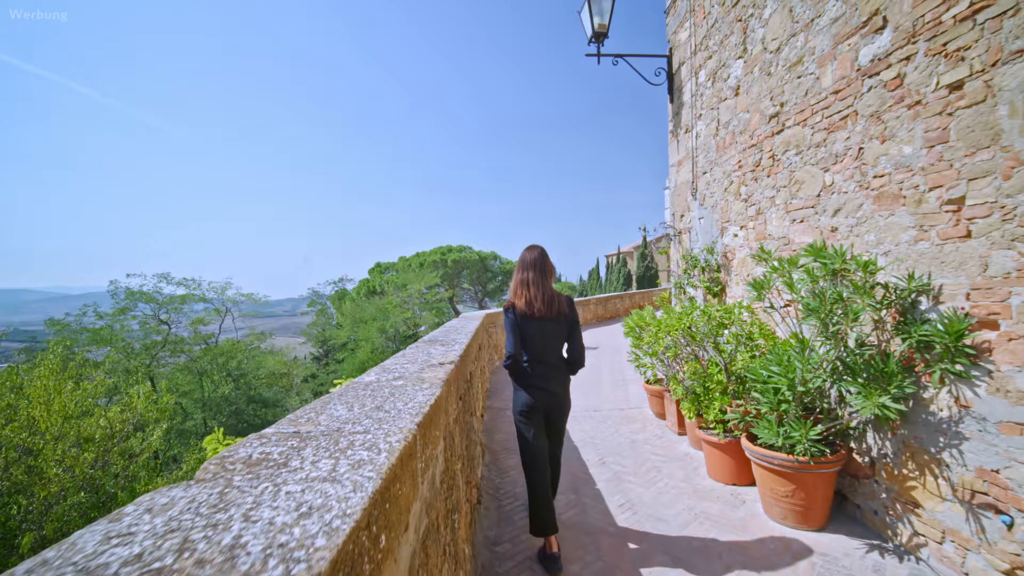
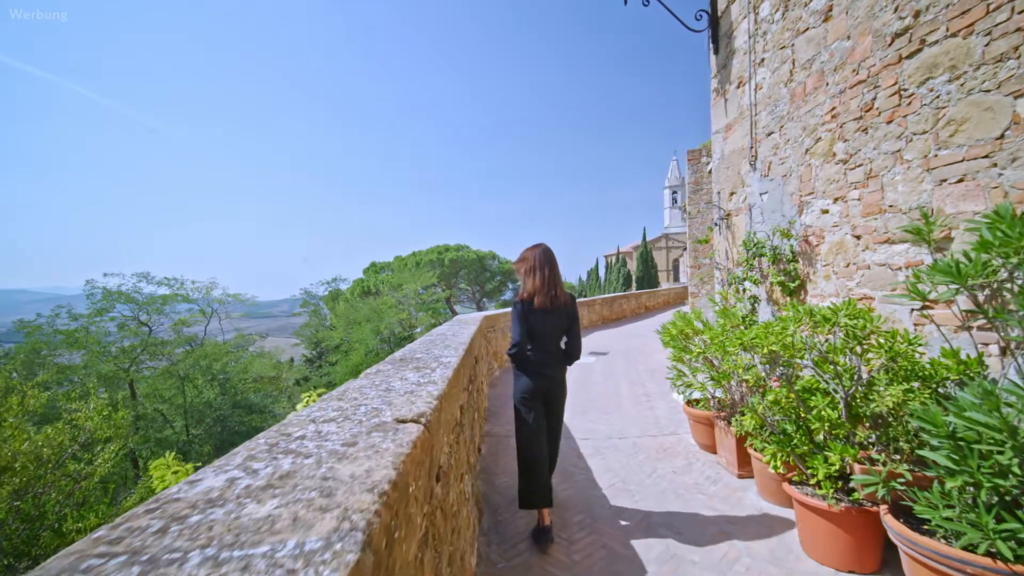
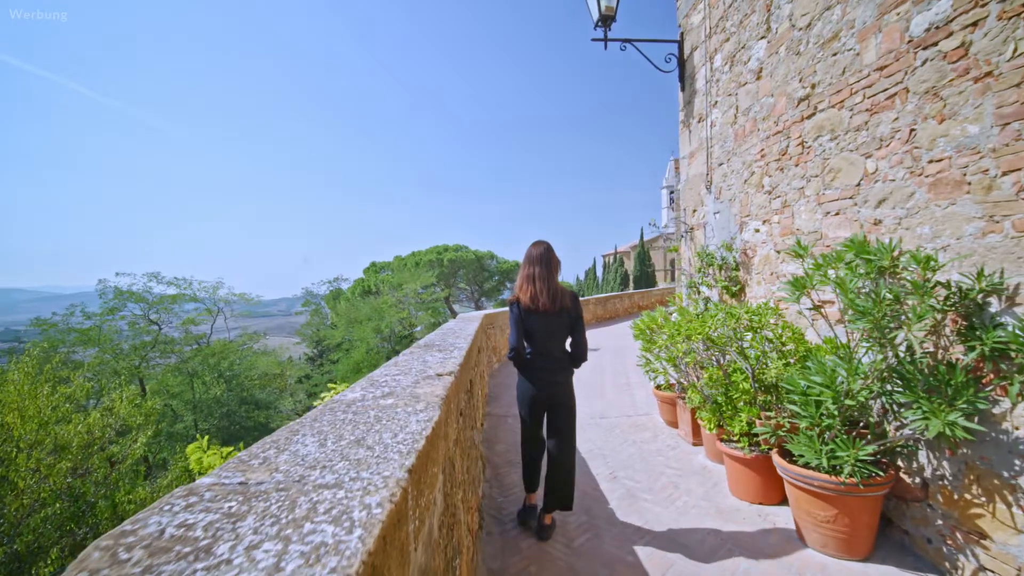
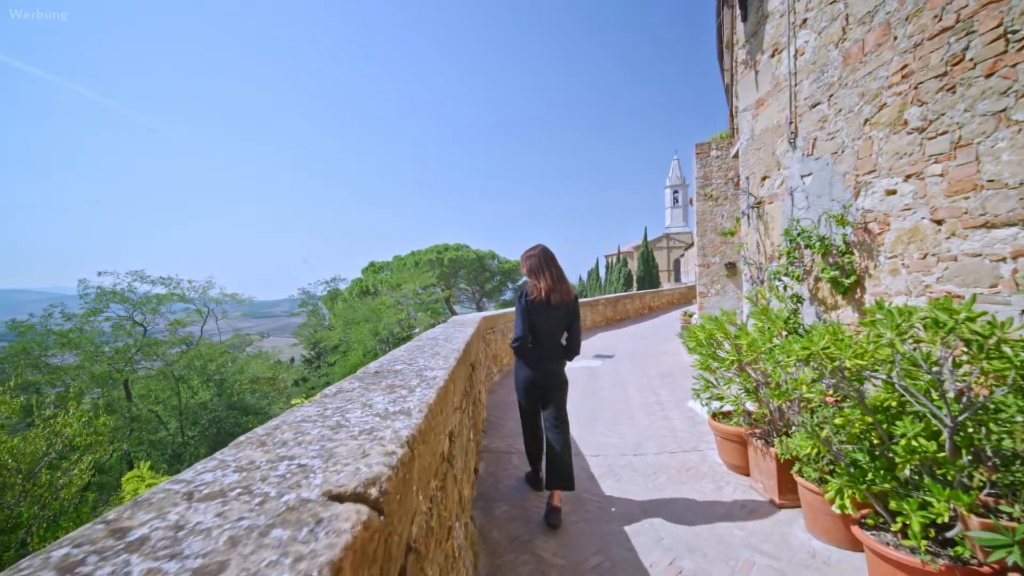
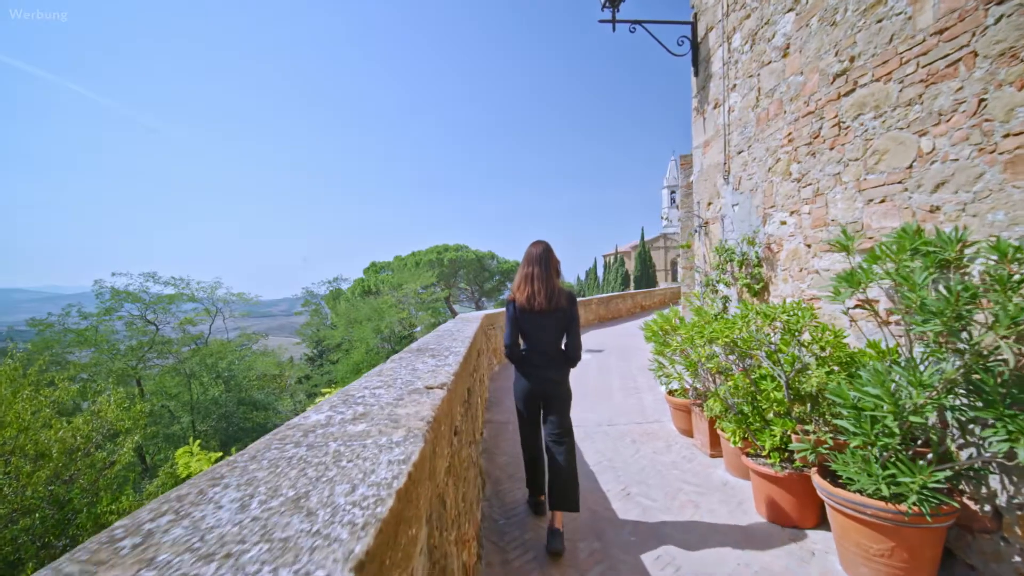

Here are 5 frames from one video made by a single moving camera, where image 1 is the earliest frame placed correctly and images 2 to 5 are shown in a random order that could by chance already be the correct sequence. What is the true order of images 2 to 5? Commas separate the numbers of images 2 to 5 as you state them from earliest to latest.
3, 5, 2, 4
